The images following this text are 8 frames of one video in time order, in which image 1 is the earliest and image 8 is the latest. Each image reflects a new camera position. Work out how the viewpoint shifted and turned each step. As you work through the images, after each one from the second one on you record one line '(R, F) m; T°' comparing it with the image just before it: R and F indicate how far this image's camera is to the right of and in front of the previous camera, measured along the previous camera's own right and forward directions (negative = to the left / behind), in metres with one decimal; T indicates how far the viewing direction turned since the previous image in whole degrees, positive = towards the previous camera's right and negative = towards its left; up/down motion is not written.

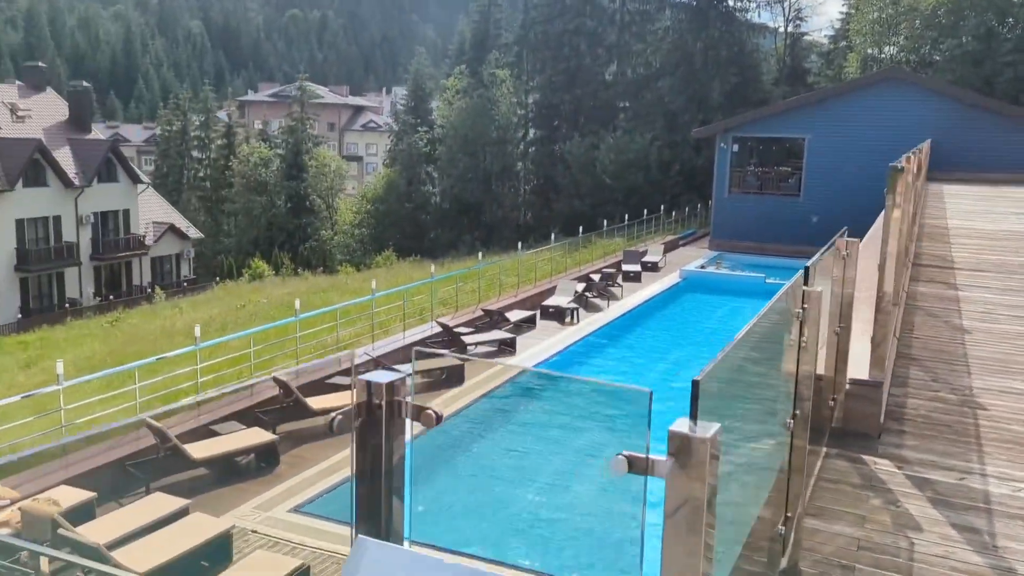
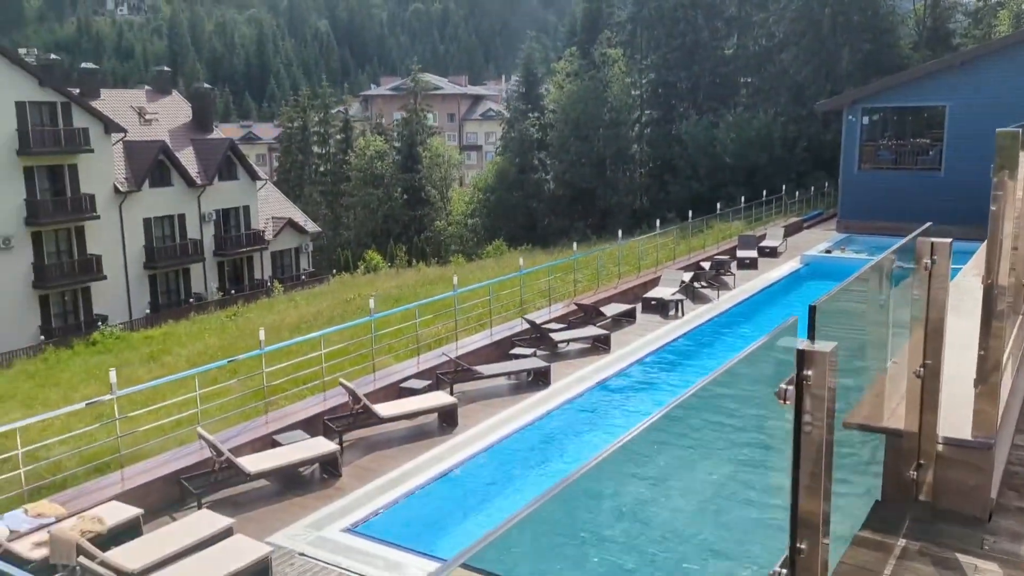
(+0.5, +0.8) m; -8°
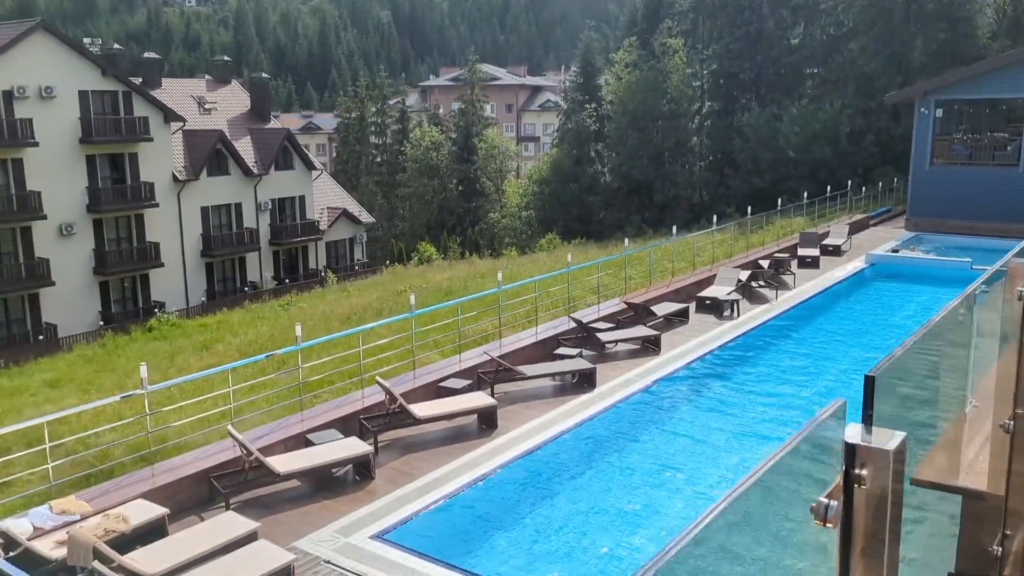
(+0.1, +0.4) m; -4°
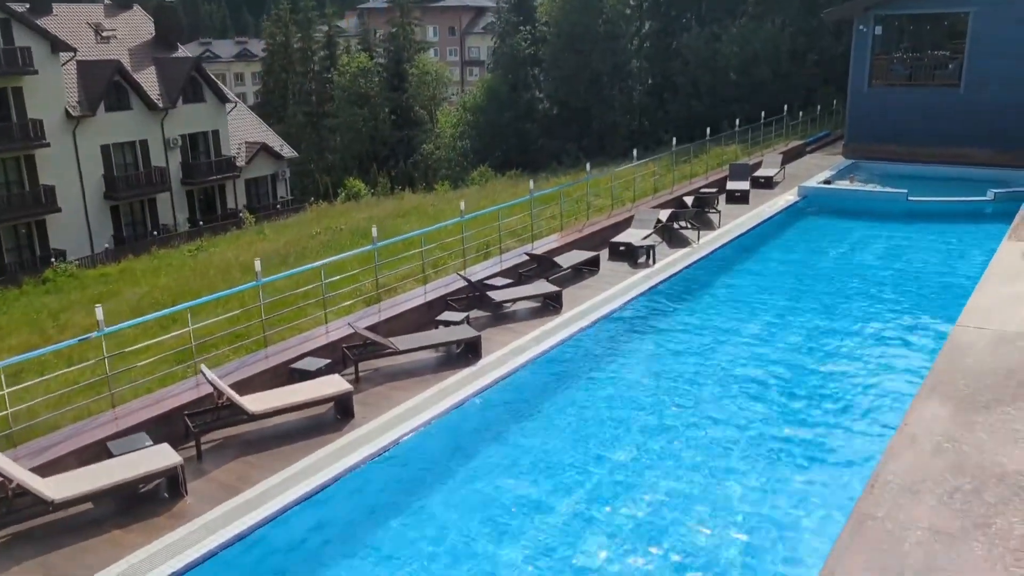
(+0.9, +1.3) m; +3°
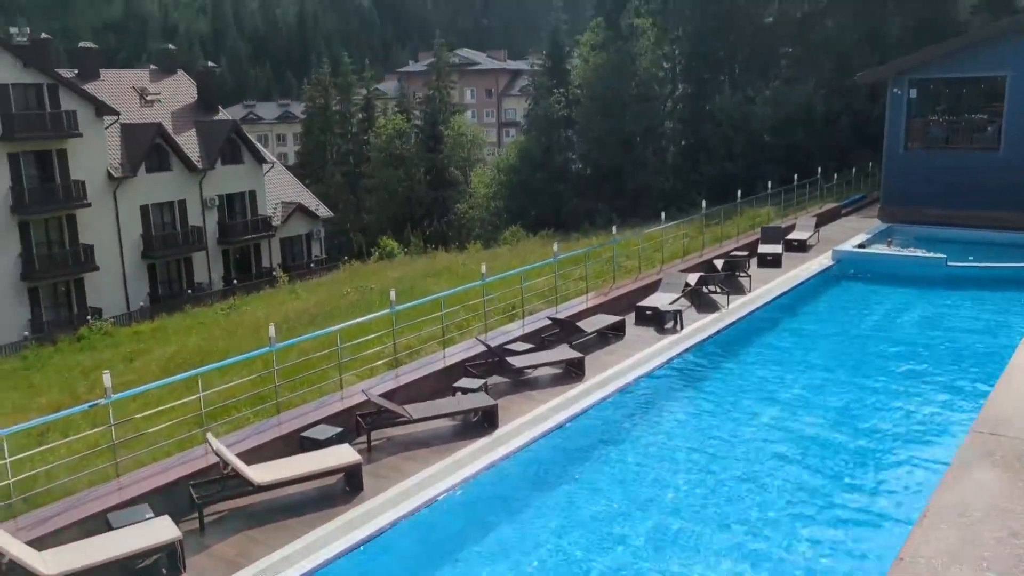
(+0.2, +0.2) m; -2°
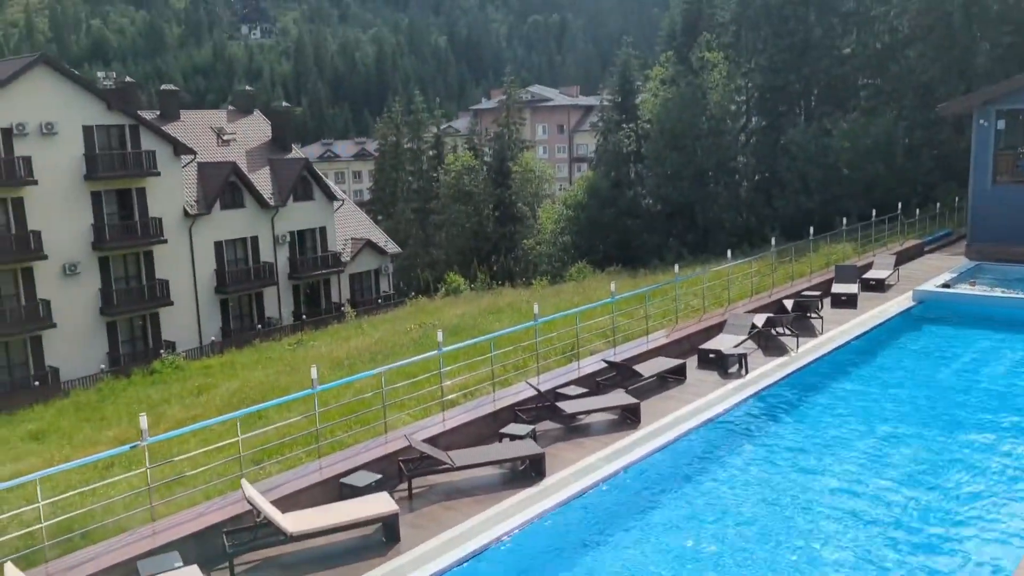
(+0.2, +0.3) m; -5°
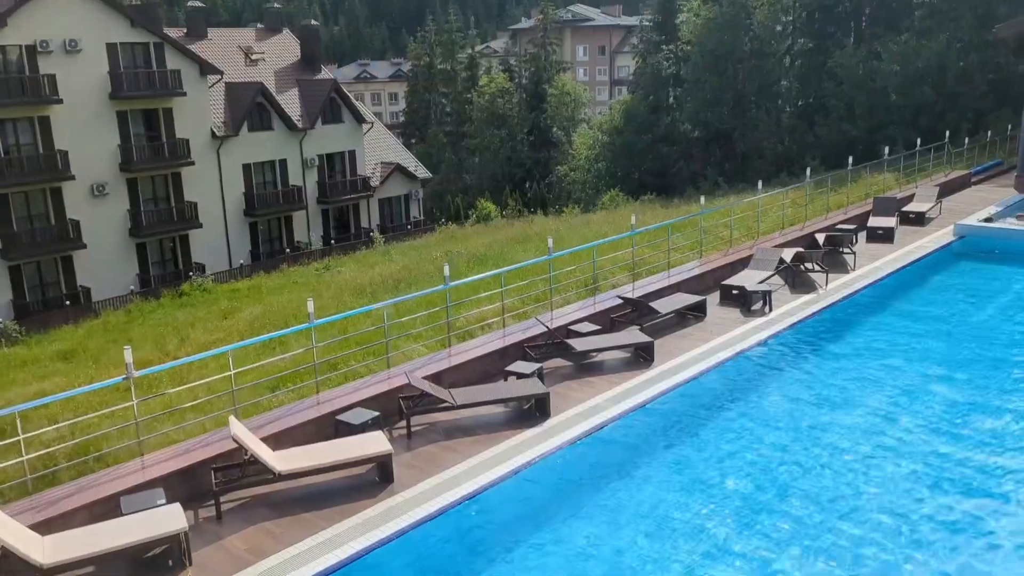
(+0.3, +0.4) m; -3°
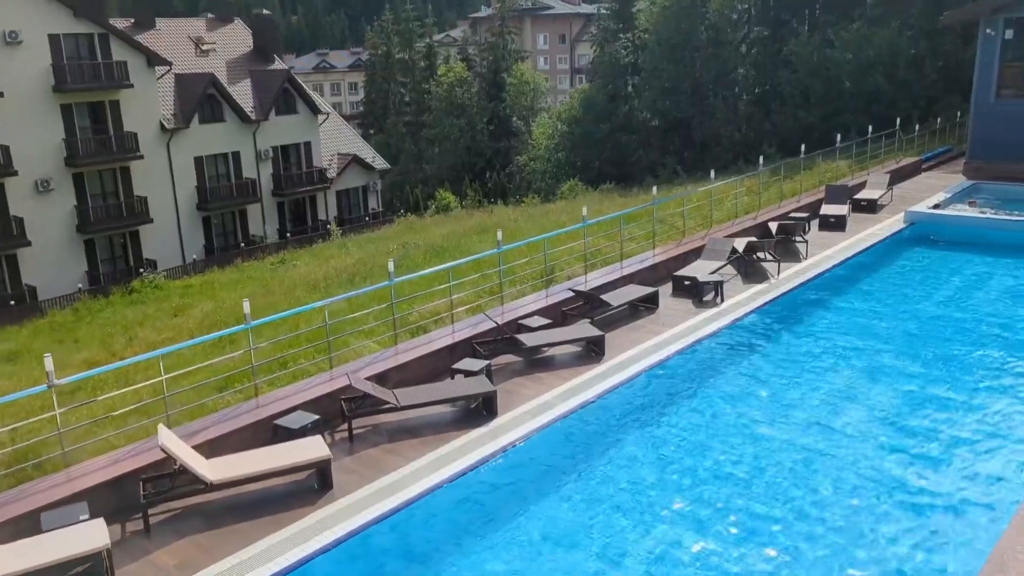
(+0.2, +0.2) m; +2°
